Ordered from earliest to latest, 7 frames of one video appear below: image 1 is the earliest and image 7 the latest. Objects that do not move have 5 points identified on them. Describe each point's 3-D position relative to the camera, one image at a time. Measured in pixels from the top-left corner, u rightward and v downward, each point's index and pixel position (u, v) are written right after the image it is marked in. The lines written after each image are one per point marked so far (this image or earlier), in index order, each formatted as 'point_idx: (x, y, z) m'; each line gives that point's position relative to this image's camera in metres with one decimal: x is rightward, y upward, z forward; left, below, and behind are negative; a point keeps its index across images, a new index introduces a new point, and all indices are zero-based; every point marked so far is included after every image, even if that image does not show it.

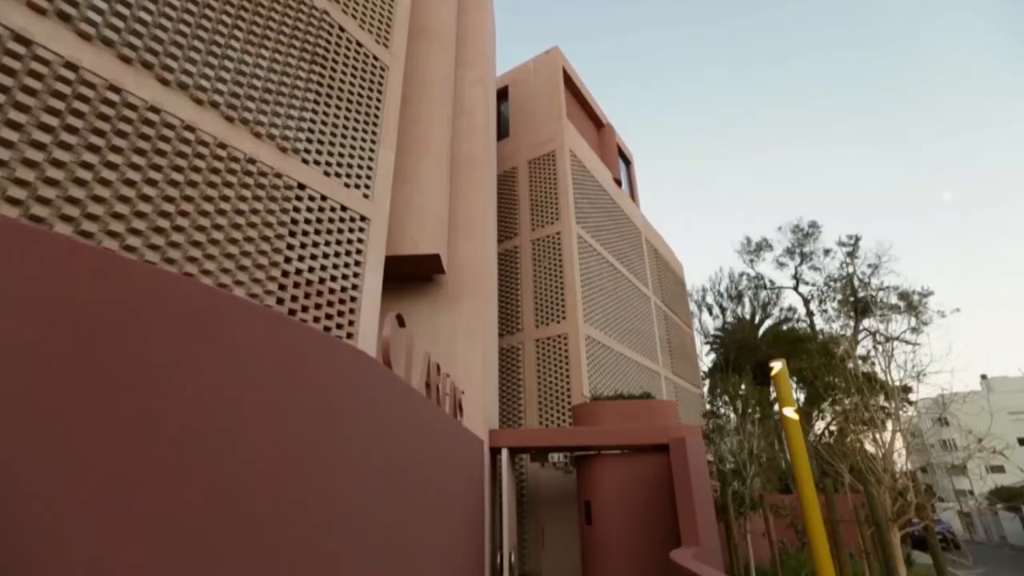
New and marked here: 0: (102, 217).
0: (-3.0, +0.5, +3.9) m
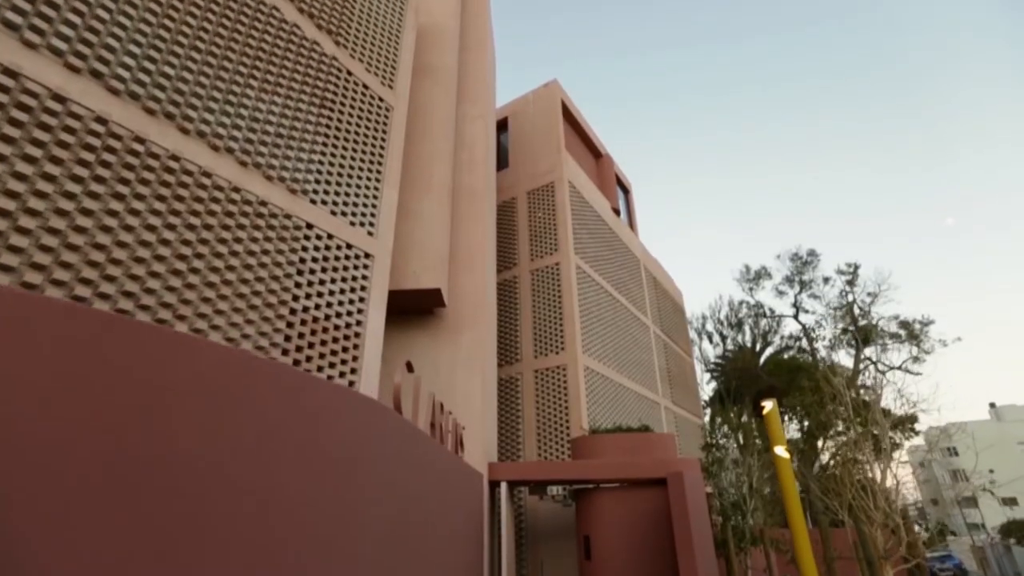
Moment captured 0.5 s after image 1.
0: (-3.1, +0.2, +4.0) m
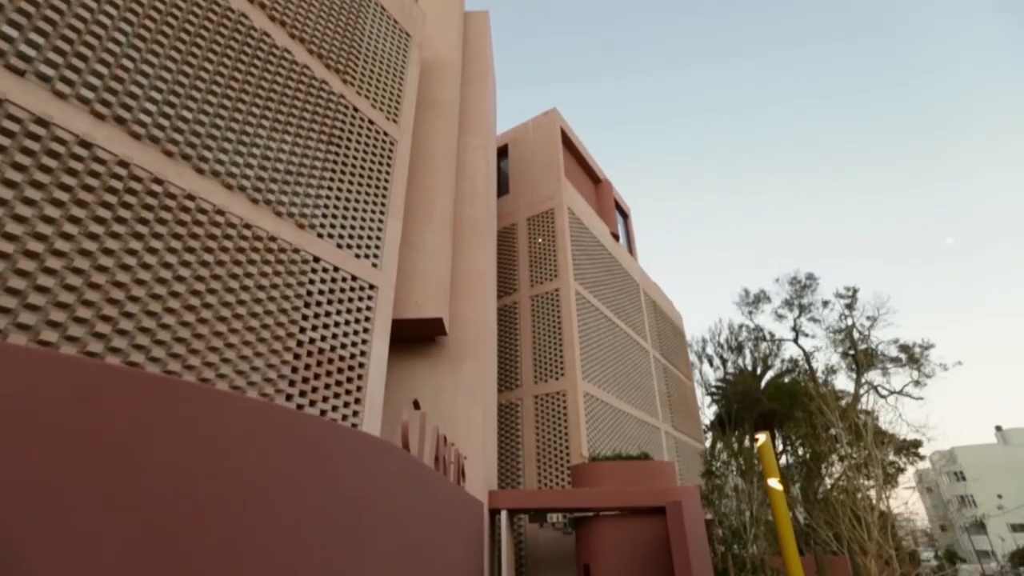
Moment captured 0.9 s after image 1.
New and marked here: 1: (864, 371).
0: (-3.1, -0.1, +4.2) m
1: (+13.5, -3.1, +19.3) m
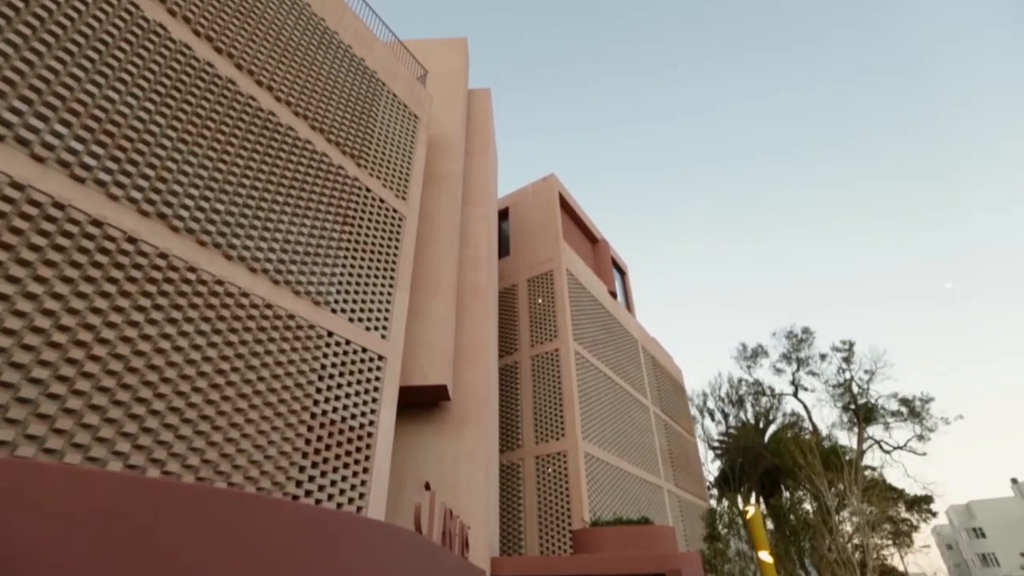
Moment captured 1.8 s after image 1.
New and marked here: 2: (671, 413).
0: (-3.0, -0.8, +4.5) m
1: (+13.6, -5.2, +19.2) m
2: (+5.4, -4.2, +17.0) m
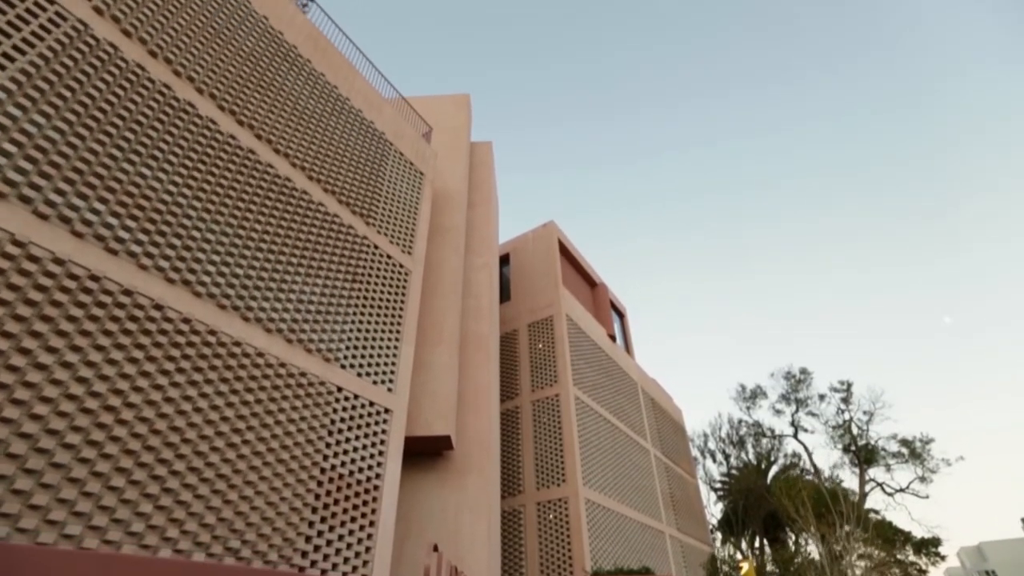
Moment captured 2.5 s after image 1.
0: (-3.0, -1.5, +4.8) m
1: (+13.6, -6.8, +19.2) m
2: (+5.4, -5.7, +17.0) m
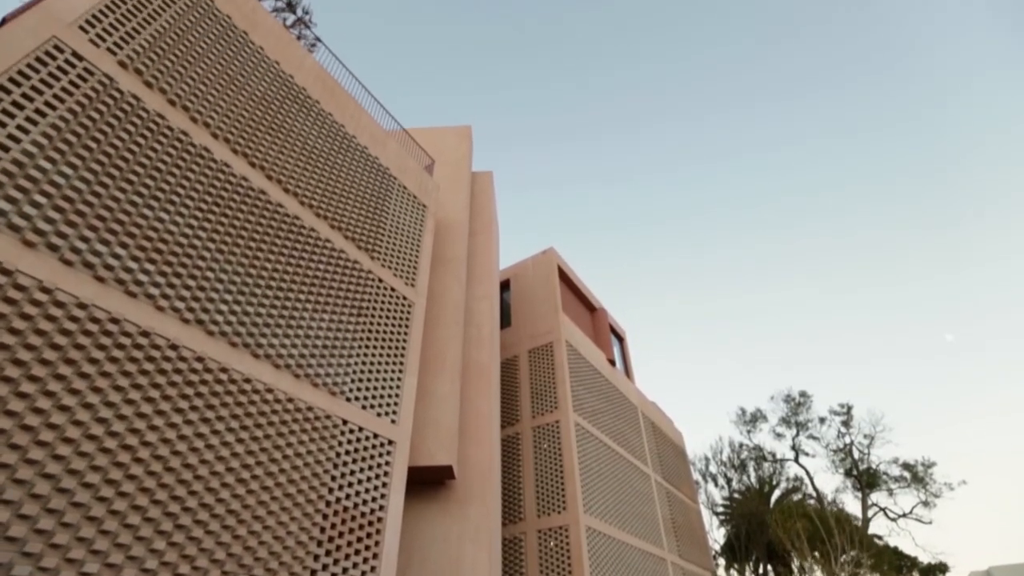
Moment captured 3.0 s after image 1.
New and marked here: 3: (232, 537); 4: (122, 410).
0: (-3.0, -1.9, +4.9) m
1: (+13.6, -7.7, +19.1) m
2: (+5.4, -6.5, +17.0) m
3: (-2.8, -2.5, +5.0) m
4: (-3.5, -1.1, +4.4) m
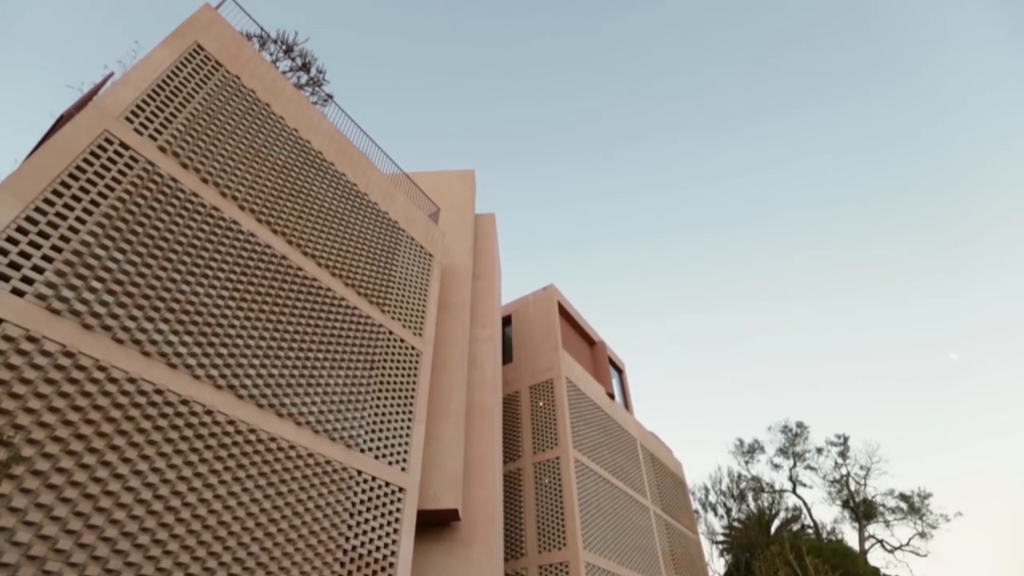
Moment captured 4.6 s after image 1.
0: (-3.0, -2.6, +5.4) m
1: (+13.7, -9.0, +19.3) m
2: (+5.5, -7.7, +17.3) m
3: (-2.7, -3.2, +5.4) m
4: (-3.4, -1.8, +5.0) m
